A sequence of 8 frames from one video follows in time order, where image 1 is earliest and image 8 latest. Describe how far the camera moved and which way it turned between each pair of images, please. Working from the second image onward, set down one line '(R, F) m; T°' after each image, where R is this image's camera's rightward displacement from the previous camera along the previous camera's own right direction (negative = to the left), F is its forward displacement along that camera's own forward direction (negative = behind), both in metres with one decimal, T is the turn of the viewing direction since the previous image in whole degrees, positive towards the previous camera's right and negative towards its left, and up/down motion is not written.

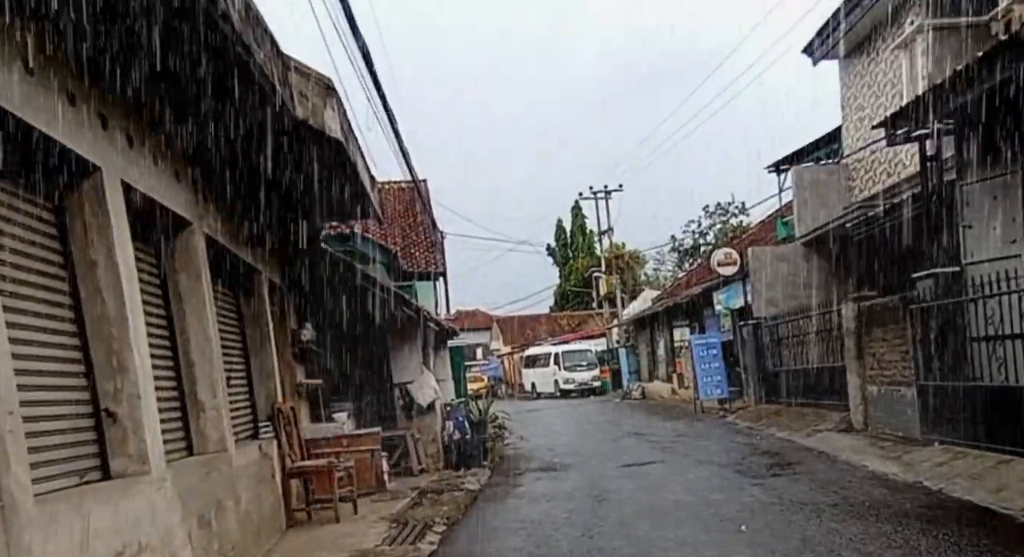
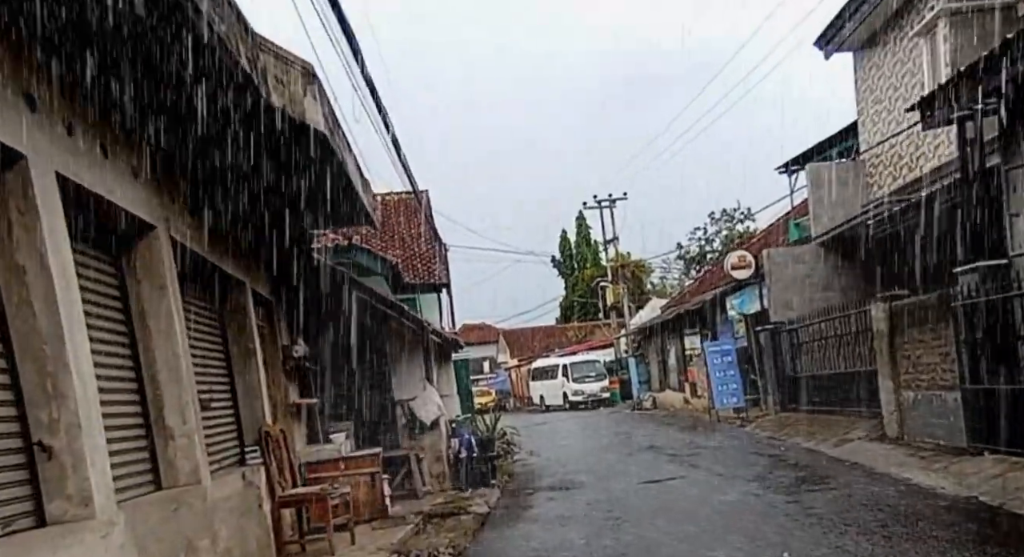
(0.0, +0.8) m; 0°
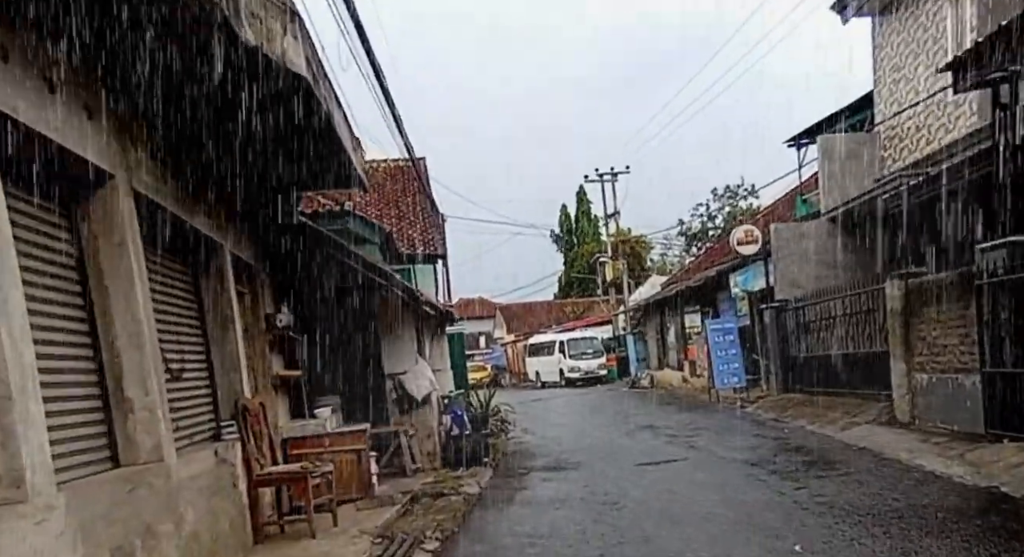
(0.0, +0.6) m; 0°
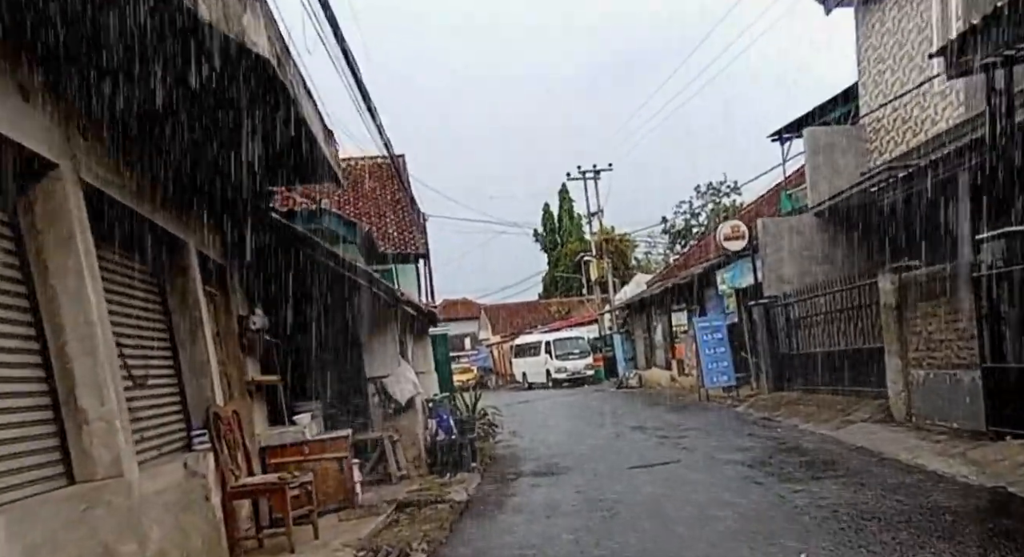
(0.0, +0.4) m; +1°
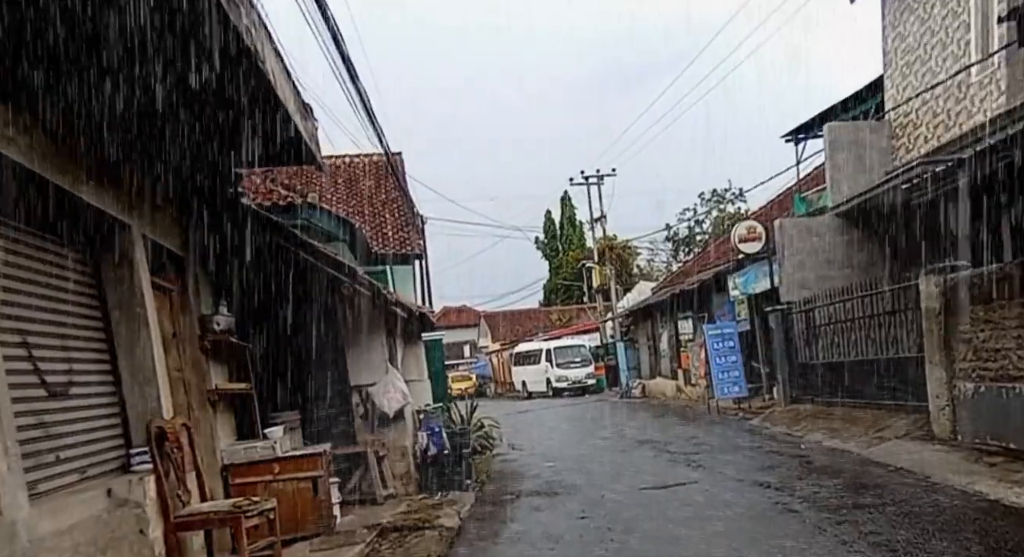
(0.0, +1.2) m; 0°
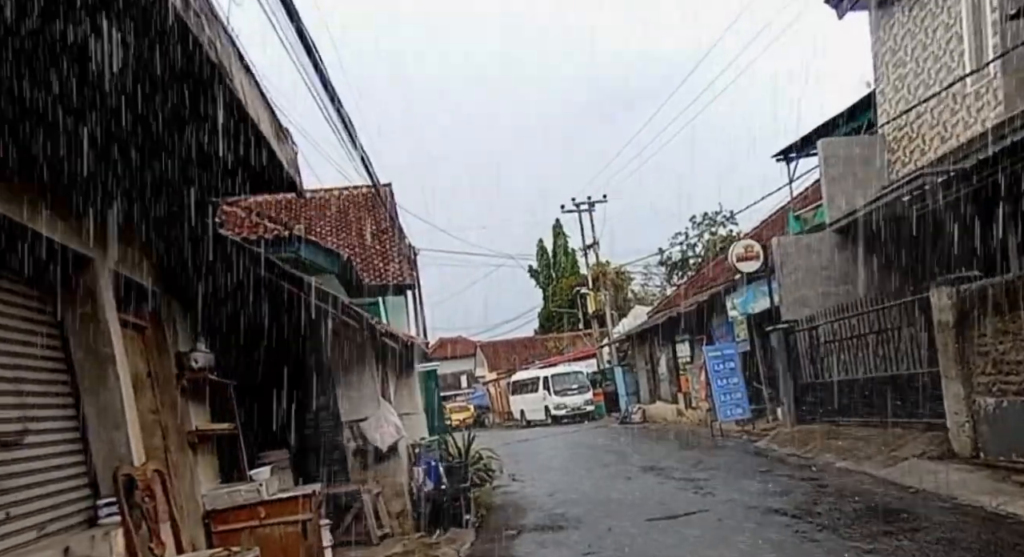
(0.0, +0.4) m; 0°
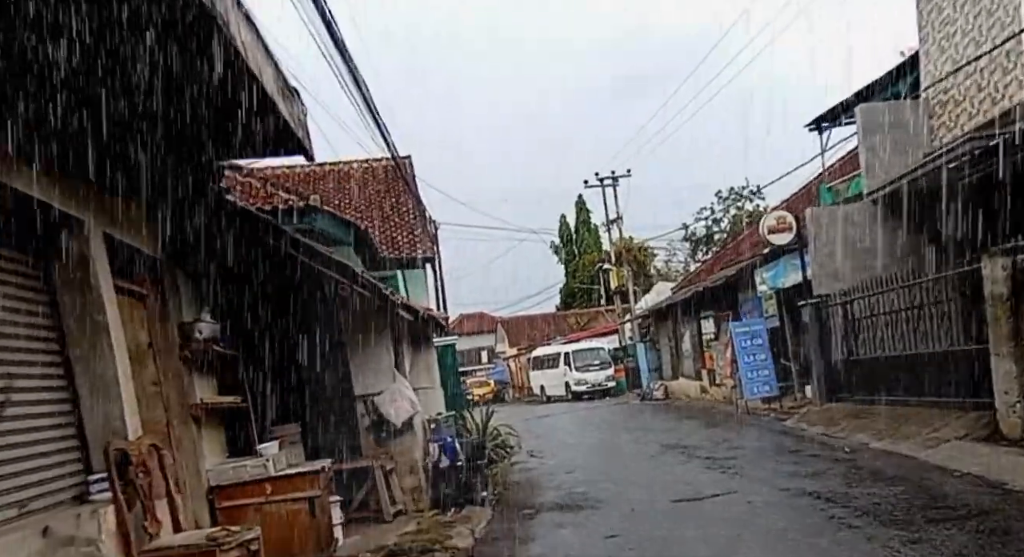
(0.0, +0.5) m; -1°
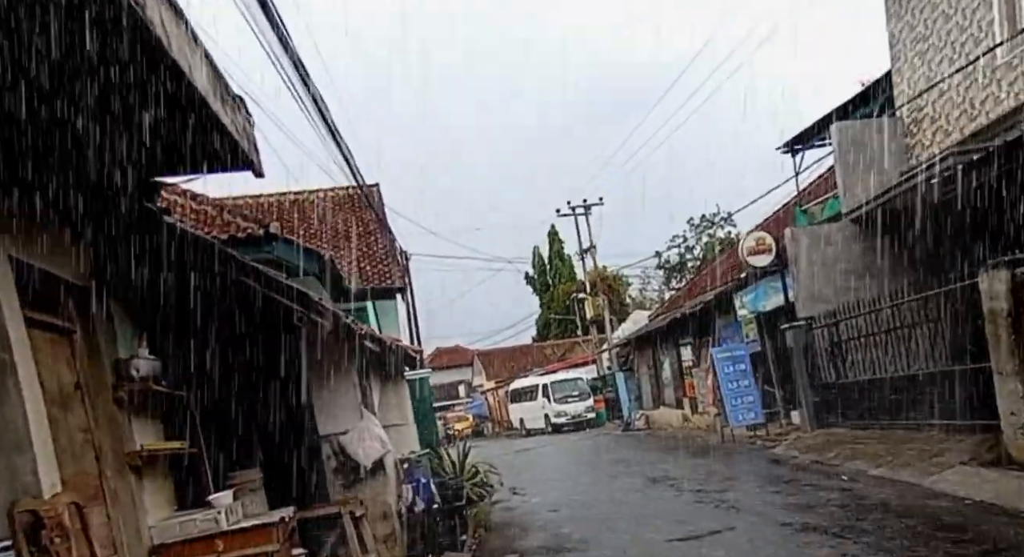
(0.0, +0.6) m; +2°
